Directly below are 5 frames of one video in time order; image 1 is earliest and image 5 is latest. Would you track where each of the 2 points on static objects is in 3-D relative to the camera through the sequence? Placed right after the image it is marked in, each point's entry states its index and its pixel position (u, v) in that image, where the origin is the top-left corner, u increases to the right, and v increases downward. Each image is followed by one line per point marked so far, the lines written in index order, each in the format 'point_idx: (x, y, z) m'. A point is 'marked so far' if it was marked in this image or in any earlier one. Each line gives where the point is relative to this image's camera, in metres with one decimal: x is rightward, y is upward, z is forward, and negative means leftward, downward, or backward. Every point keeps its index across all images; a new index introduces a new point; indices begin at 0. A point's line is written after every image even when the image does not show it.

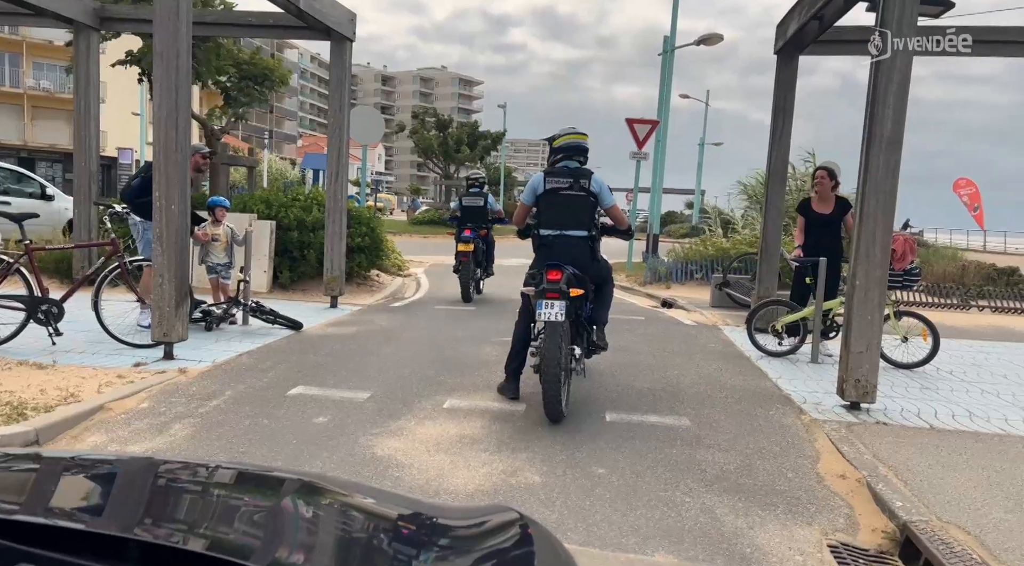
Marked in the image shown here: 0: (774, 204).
0: (+3.0, +0.9, +9.7) m
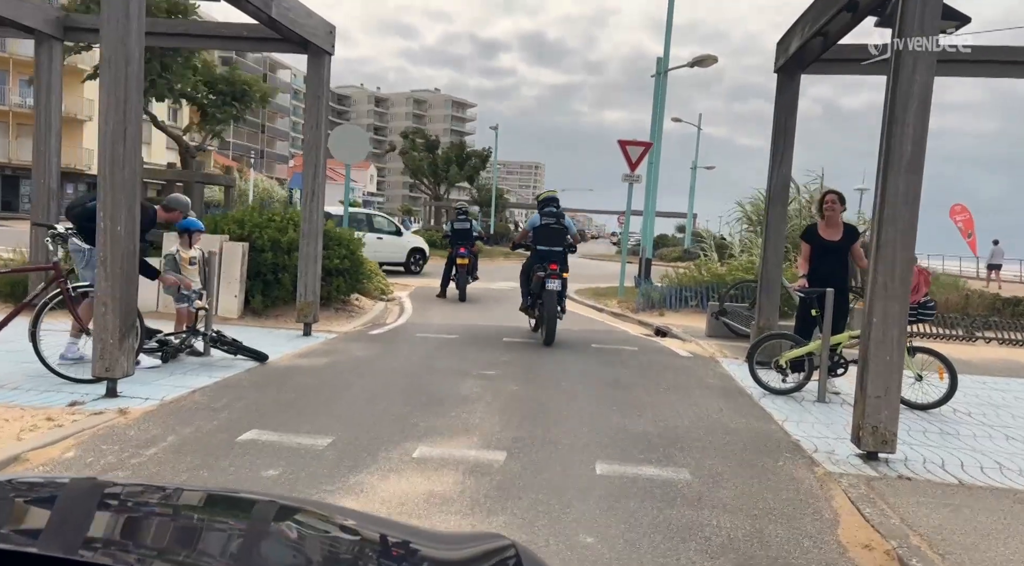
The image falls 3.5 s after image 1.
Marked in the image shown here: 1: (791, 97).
0: (+2.8, +0.6, +9.1) m
1: (+3.0, +2.0, +9.0) m
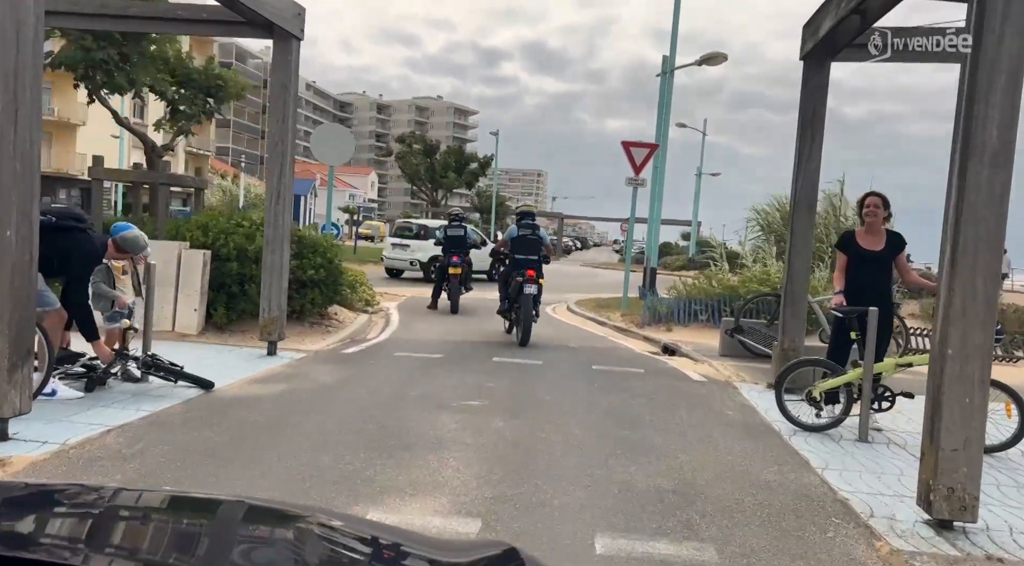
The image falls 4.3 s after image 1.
0: (+2.7, +0.4, +8.0) m
1: (+2.9, +1.9, +7.9) m
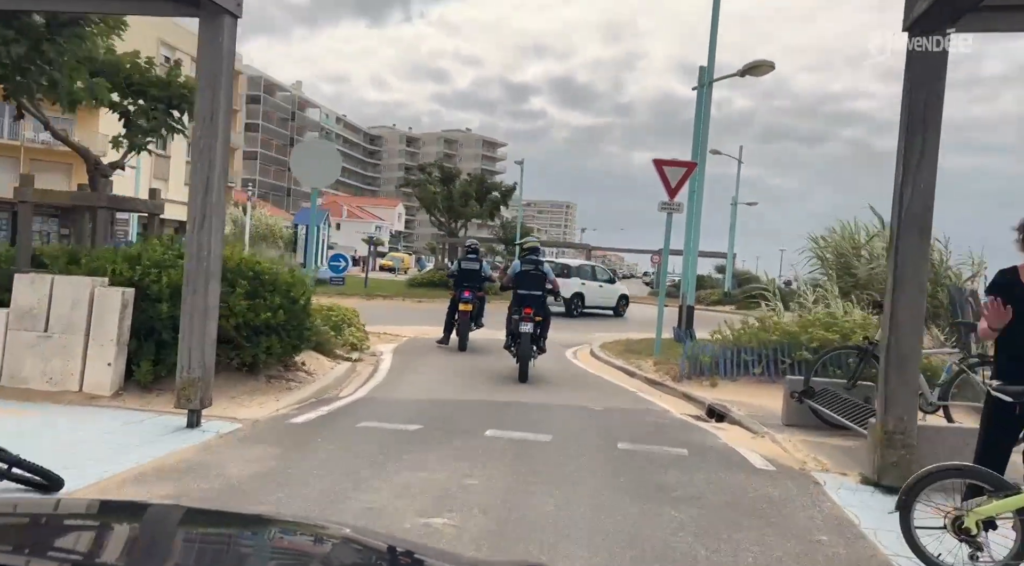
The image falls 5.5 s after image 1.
0: (+2.7, +0.1, +5.7) m
1: (+2.9, +1.5, +5.7) m
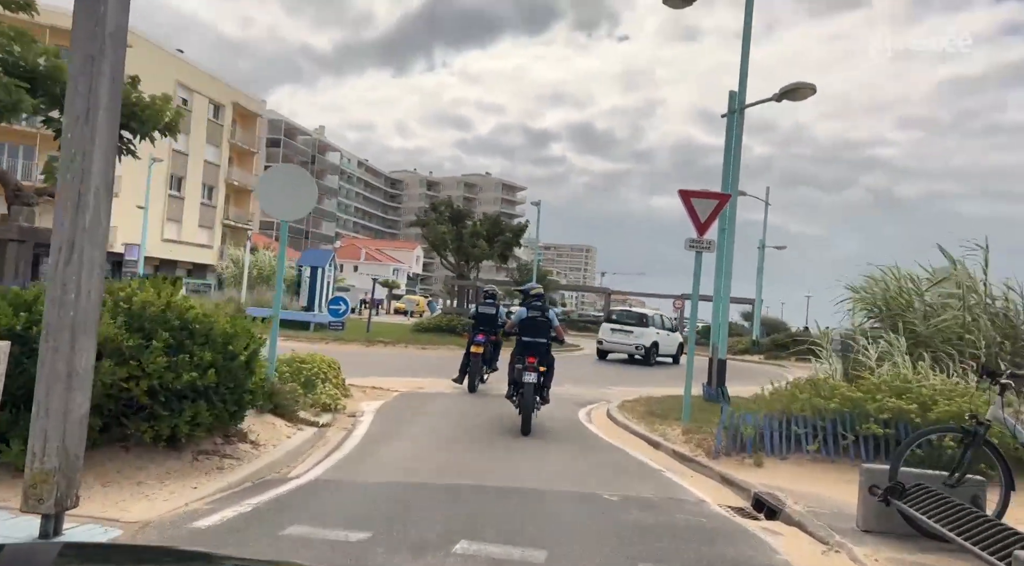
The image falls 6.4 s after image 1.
0: (+2.6, -0.2, +3.8) m
1: (+2.7, +1.2, +3.8) m
